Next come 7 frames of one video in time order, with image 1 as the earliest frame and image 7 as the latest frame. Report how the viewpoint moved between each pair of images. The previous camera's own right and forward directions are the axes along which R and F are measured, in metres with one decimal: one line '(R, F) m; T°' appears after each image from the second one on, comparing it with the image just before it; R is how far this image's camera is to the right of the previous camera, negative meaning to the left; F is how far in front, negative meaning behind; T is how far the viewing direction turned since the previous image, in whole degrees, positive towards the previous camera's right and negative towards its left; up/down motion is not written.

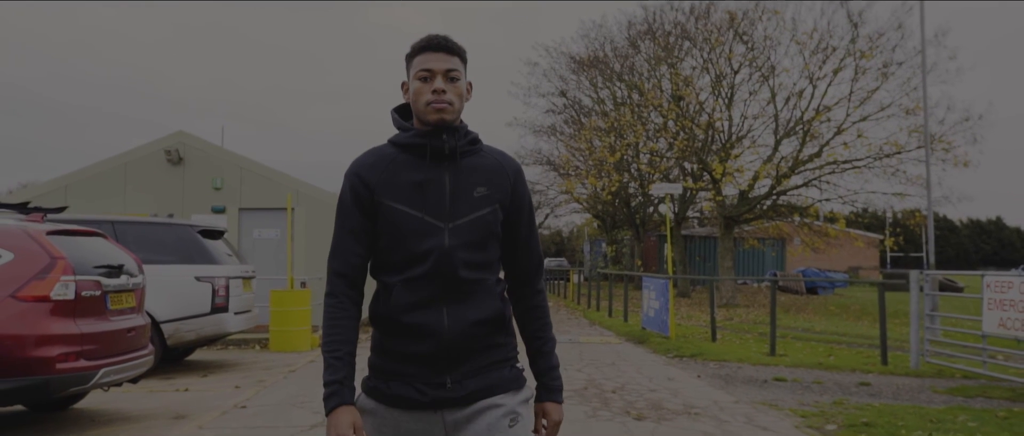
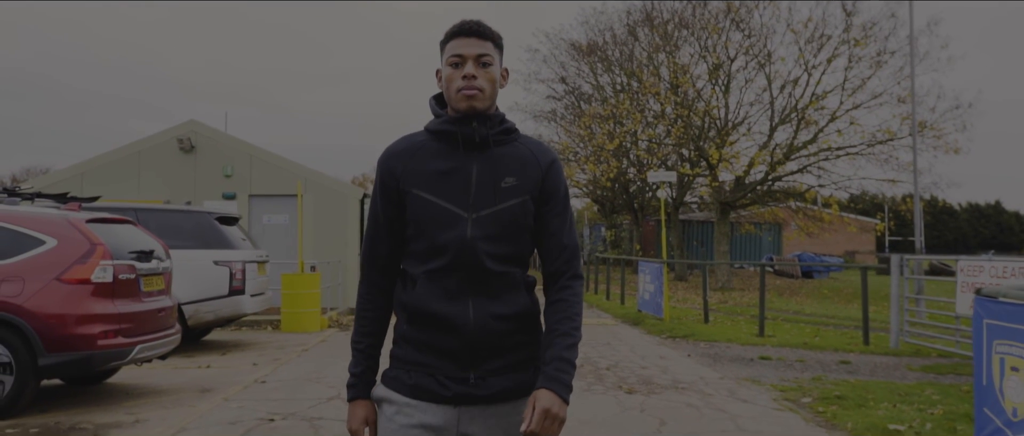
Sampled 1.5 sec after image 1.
(0.0, -0.6) m; 0°
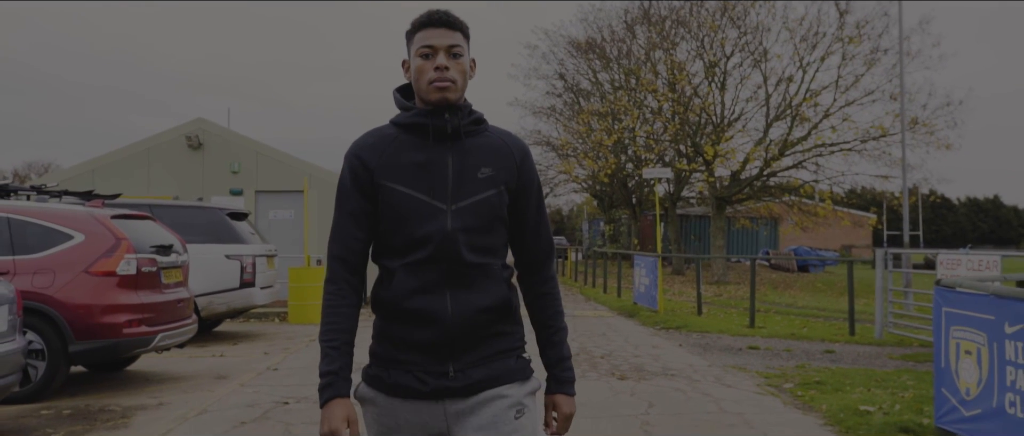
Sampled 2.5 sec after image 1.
(0.0, -0.5) m; 0°
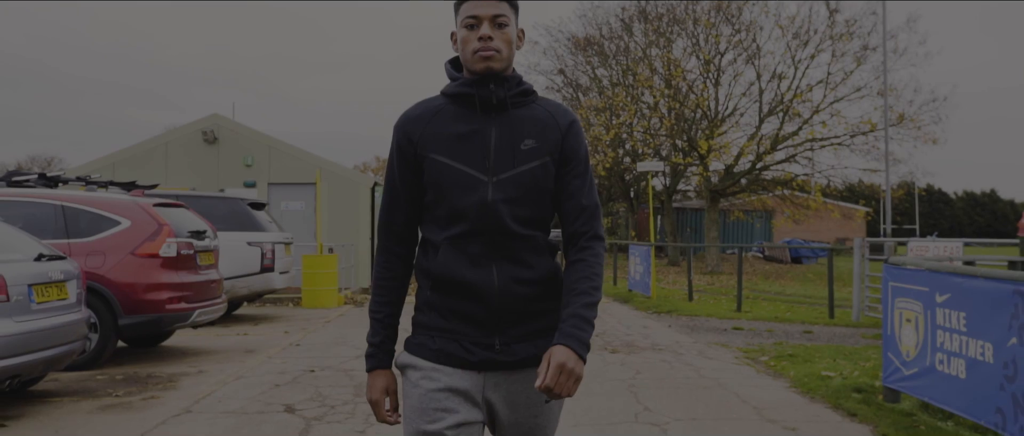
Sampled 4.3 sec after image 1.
(0.0, -0.8) m; 0°
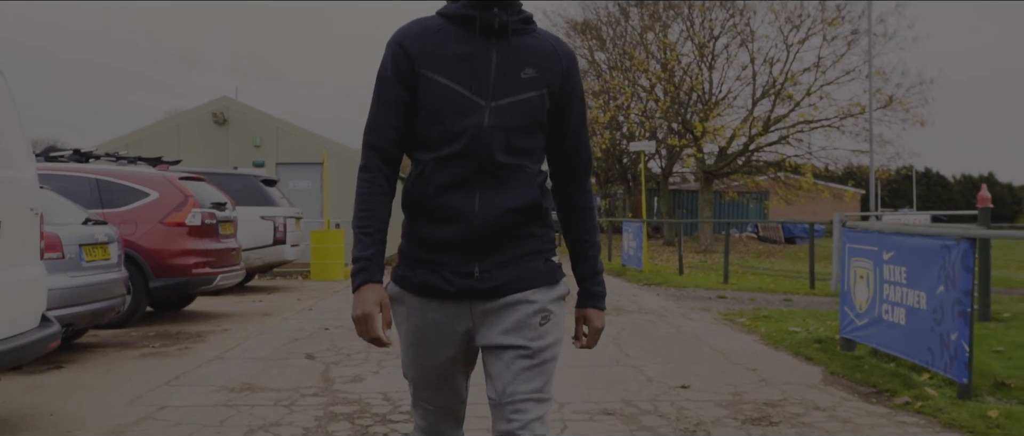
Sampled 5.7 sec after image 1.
(0.0, -0.7) m; 0°
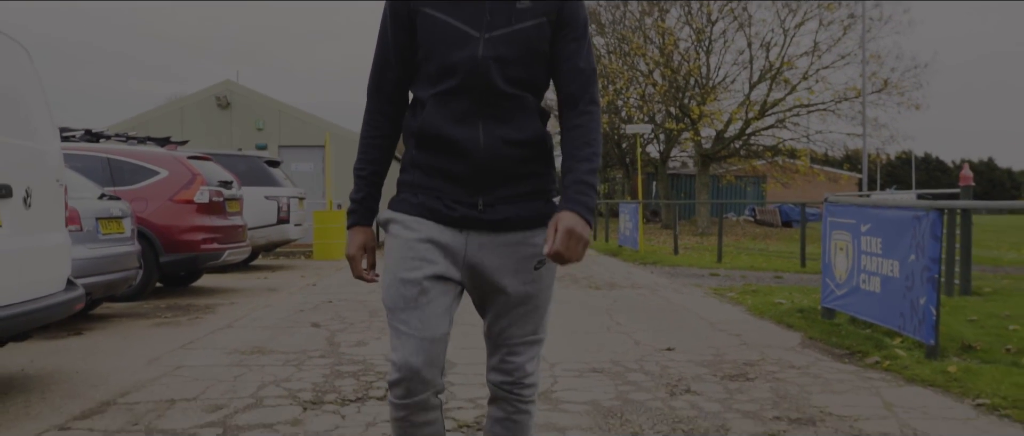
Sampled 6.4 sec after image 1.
(0.0, -0.3) m; 0°
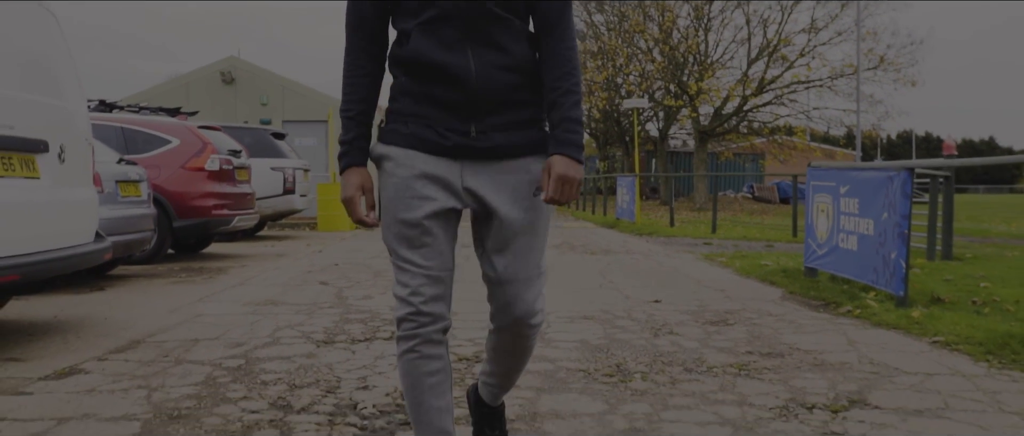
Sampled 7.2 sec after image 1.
(0.0, -0.4) m; 0°
